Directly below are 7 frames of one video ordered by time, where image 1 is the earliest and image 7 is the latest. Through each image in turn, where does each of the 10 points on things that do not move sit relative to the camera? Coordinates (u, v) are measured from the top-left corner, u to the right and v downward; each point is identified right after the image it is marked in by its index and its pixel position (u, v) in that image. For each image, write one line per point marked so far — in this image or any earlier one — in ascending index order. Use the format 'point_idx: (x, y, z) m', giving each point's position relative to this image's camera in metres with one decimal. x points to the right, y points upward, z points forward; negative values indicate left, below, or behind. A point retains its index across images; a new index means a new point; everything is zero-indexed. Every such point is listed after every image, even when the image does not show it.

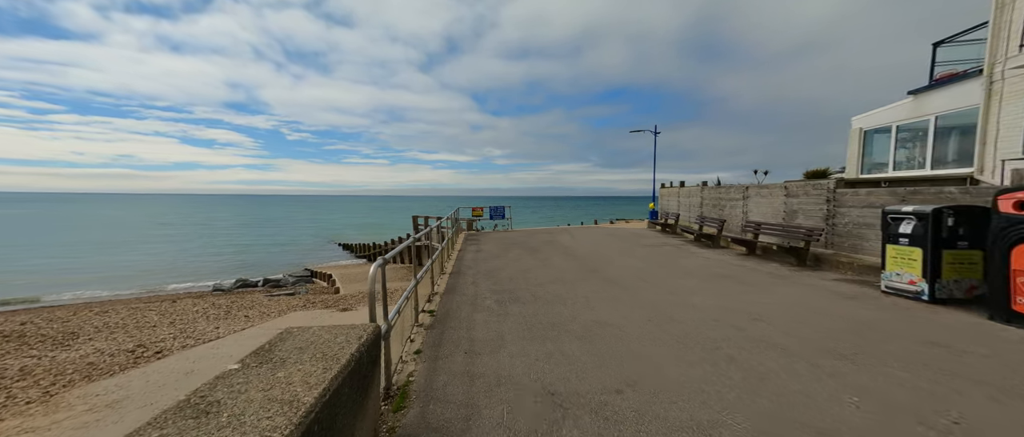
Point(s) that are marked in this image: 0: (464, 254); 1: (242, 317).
0: (-1.7, -1.3, +12.1) m
1: (-8.9, -3.2, +11.3) m
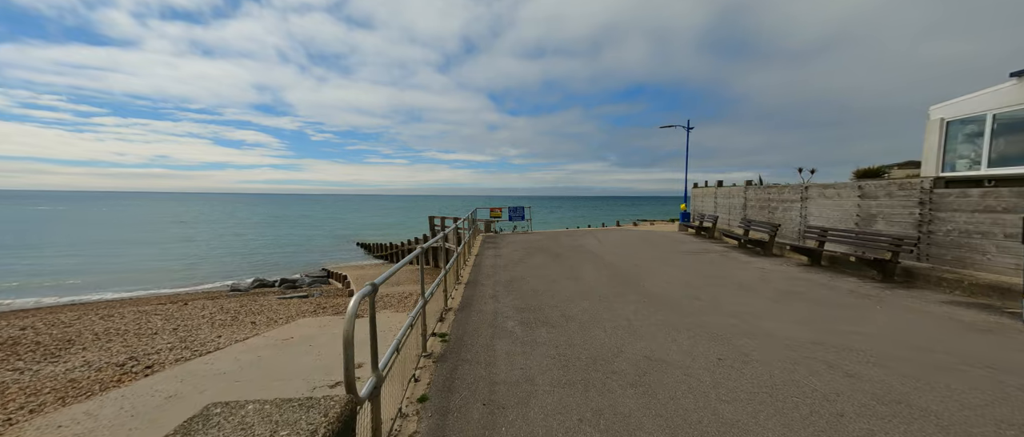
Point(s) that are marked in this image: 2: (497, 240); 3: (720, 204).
0: (-1.0, -1.3, +11.1) m
1: (-8.2, -3.3, +10.7) m
2: (-0.7, -1.0, +15.9) m
3: (+8.9, +0.6, +14.8) m
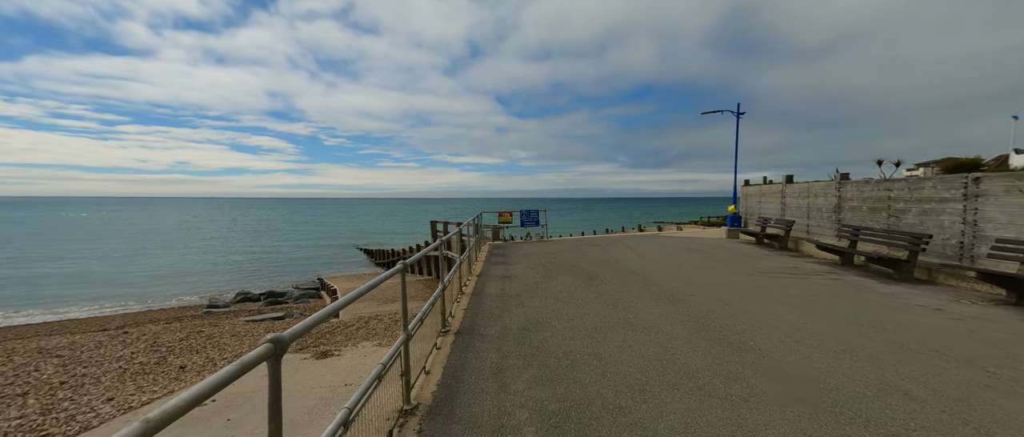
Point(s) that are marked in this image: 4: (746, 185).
0: (-0.6, -1.5, +8.2) m
1: (-7.8, -3.5, +8.0) m
2: (-0.2, -1.3, +13.0) m
3: (+9.4, +0.4, +11.6) m
4: (+10.2, +1.4, +15.0) m
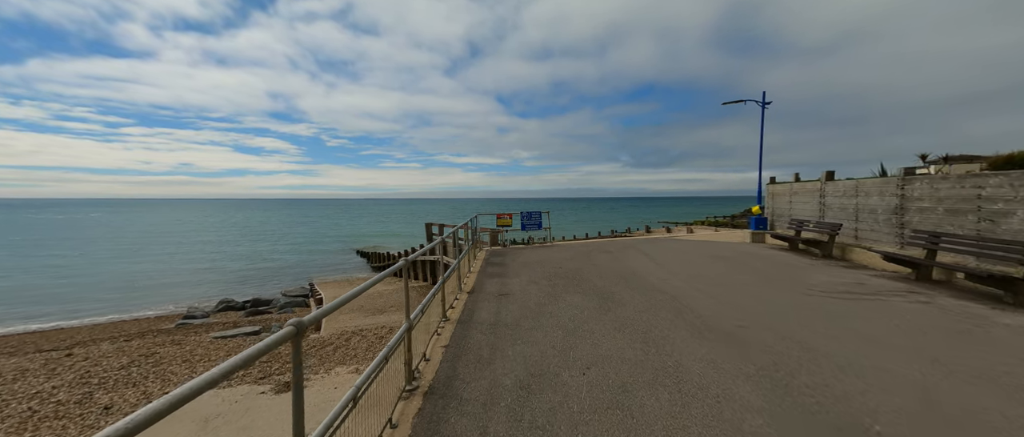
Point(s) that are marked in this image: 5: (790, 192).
0: (-0.7, -1.6, +6.7) m
1: (-7.9, -3.6, +6.5) m
2: (-0.3, -1.4, +11.5) m
3: (+9.3, +0.3, +10.1) m
4: (+10.2, +1.4, +13.4) m
5: (+9.9, +0.9, +12.2) m
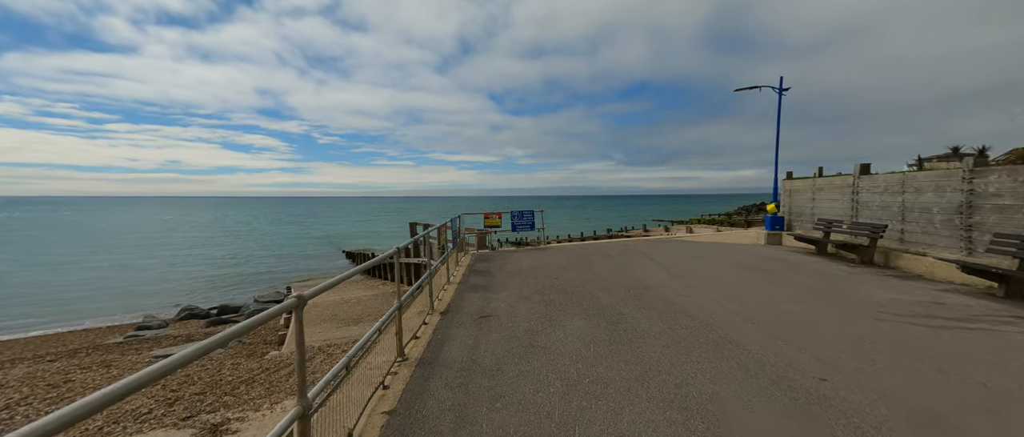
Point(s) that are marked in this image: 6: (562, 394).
0: (-0.9, -1.7, +5.2) m
1: (-8.1, -3.7, +4.9) m
2: (-0.6, -1.4, +10.0) m
3: (+9.0, +0.3, +8.7) m
4: (+9.8, +1.4, +12.1) m
5: (+9.5, +0.9, +10.8) m
6: (+0.5, -1.7, +3.3) m
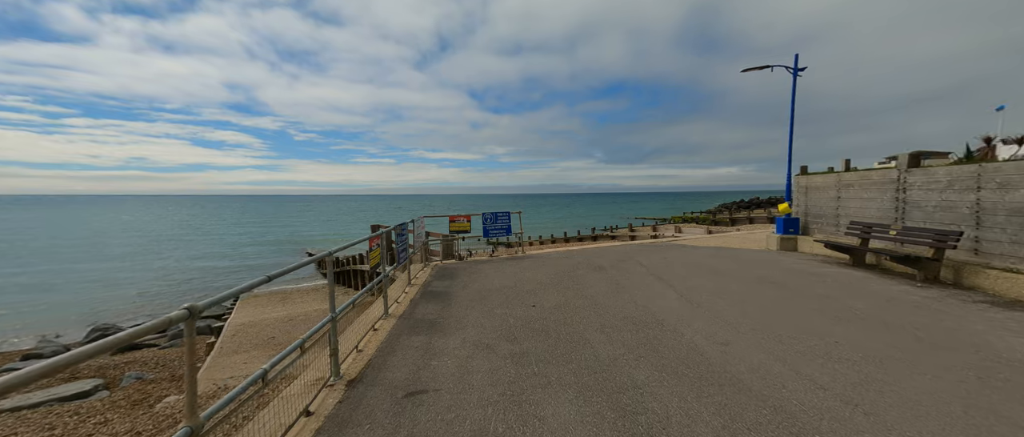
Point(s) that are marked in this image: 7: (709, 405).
0: (-1.4, -1.8, +3.0) m
1: (-8.6, -3.9, +2.3) m
2: (-1.4, -1.5, +7.8) m
3: (+8.3, +0.3, +7.0) m
4: (+8.9, +1.3, +10.4) m
5: (+8.7, +0.9, +9.1) m
6: (+0.1, -1.8, +1.2) m
7: (+1.7, -1.6, +3.1) m
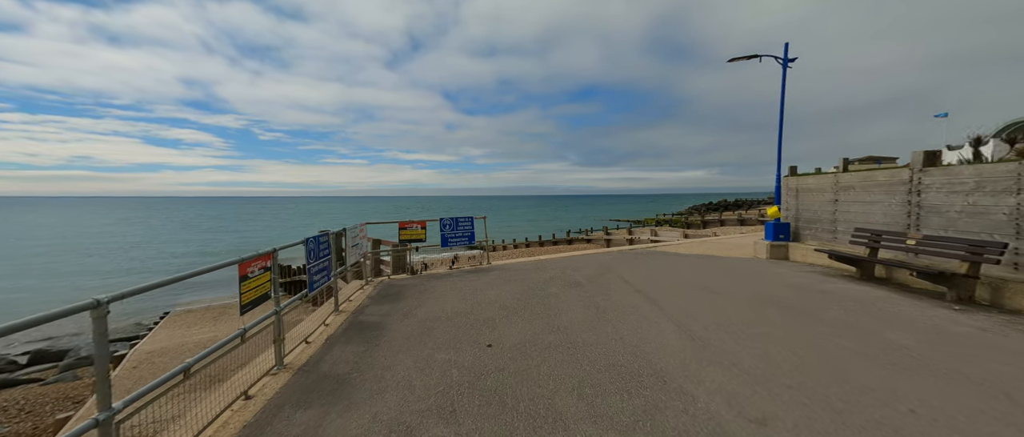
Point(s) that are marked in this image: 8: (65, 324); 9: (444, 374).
0: (-1.9, -1.9, +1.3) m
1: (-9.0, -4.0, +0.2) m
2: (-2.2, -1.7, +6.1) m
3: (+7.5, +0.1, +6.1) m
4: (+7.9, +1.2, +9.5) m
5: (+7.7, +0.7, +8.2) m
6: (-0.3, -1.9, -0.3) m
7: (+1.2, -1.7, +1.7) m
8: (-22.4, -5.2, +17.3) m
9: (-0.8, -1.7, +3.9) m
